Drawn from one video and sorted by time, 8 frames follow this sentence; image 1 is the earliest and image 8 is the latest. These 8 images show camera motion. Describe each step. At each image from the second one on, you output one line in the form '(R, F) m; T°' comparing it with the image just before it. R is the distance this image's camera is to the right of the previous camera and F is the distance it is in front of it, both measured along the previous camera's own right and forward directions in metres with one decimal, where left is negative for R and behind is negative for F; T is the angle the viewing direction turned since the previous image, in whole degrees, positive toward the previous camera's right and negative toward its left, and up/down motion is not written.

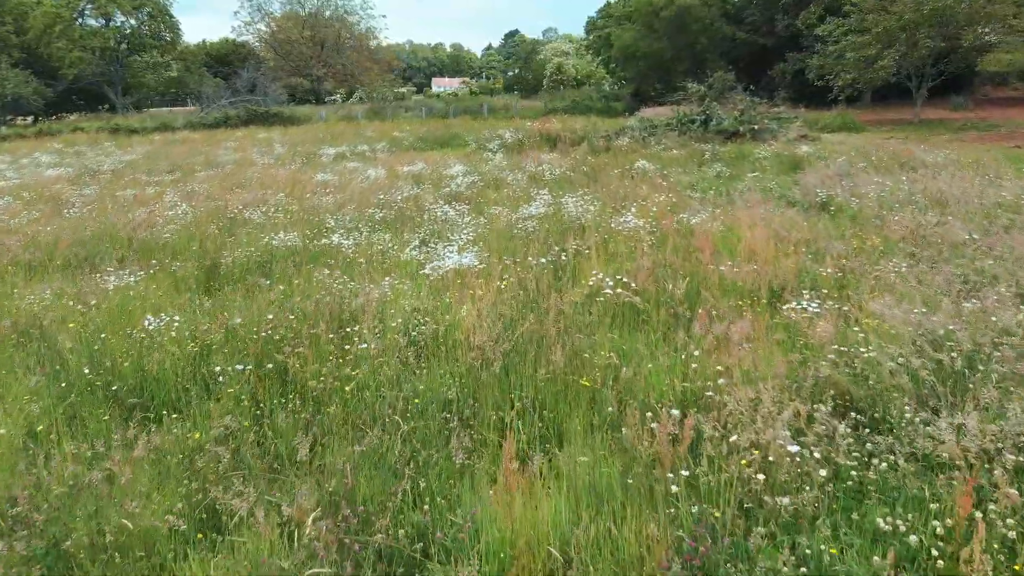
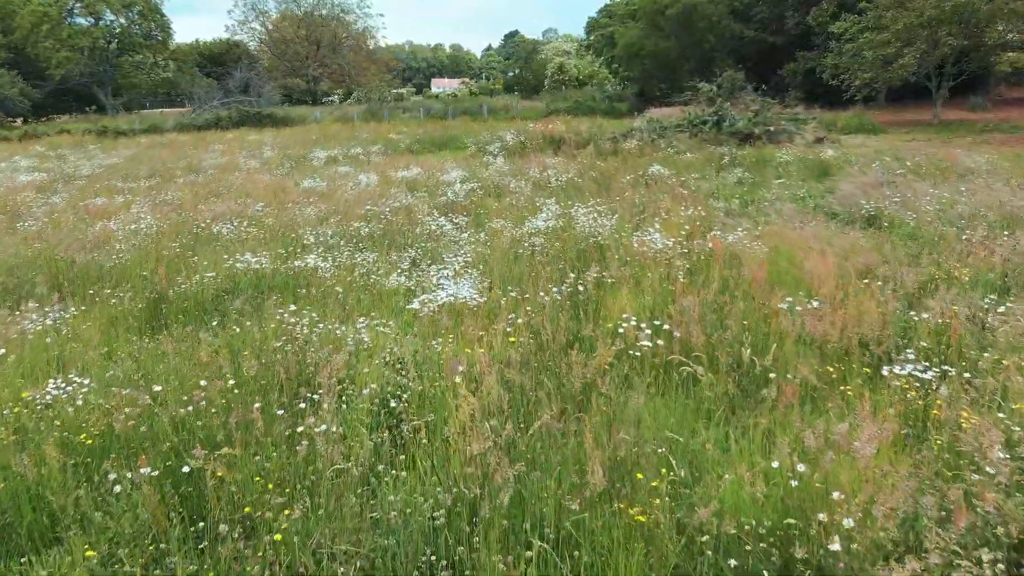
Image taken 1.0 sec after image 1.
(0.0, +1.2) m; 0°
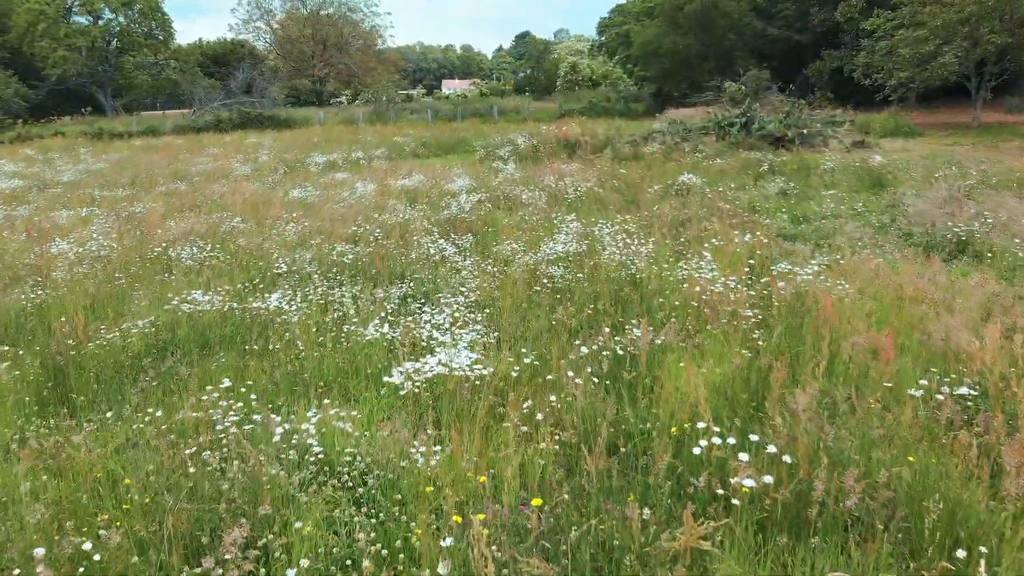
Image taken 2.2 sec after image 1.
(0.0, +1.5) m; -1°
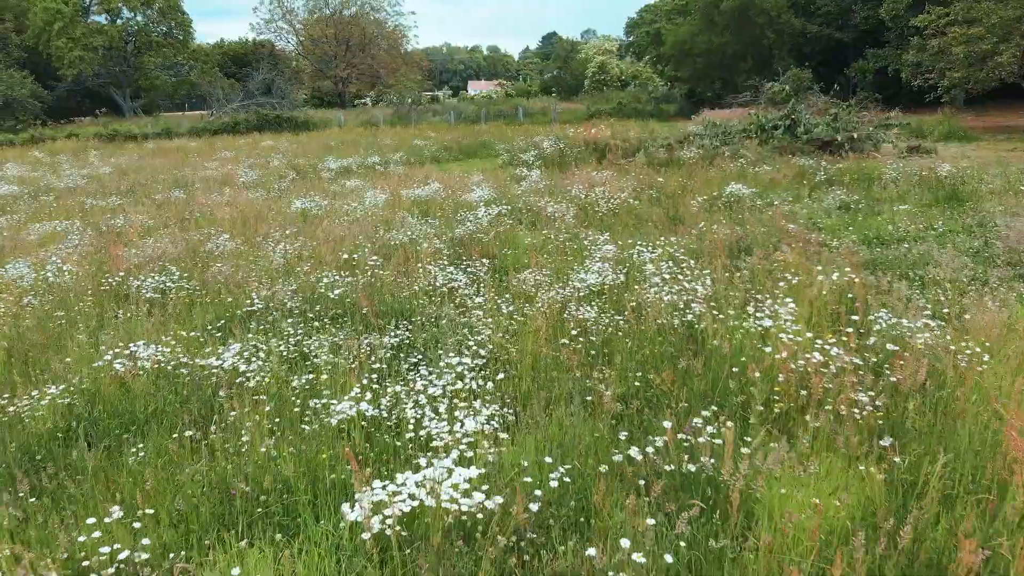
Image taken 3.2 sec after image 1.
(0.0, +1.3) m; -2°
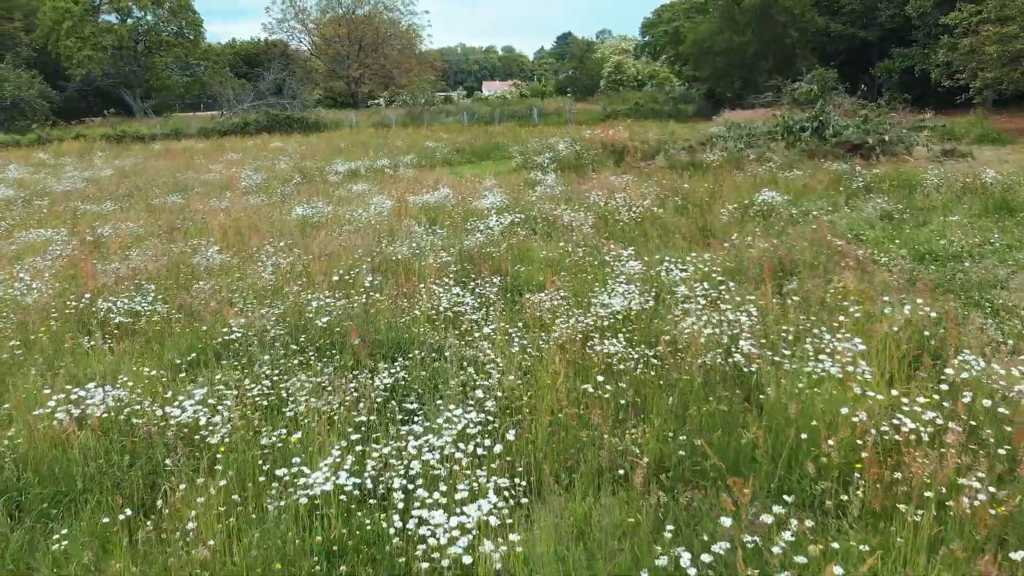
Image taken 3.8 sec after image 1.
(0.0, +0.7) m; -1°
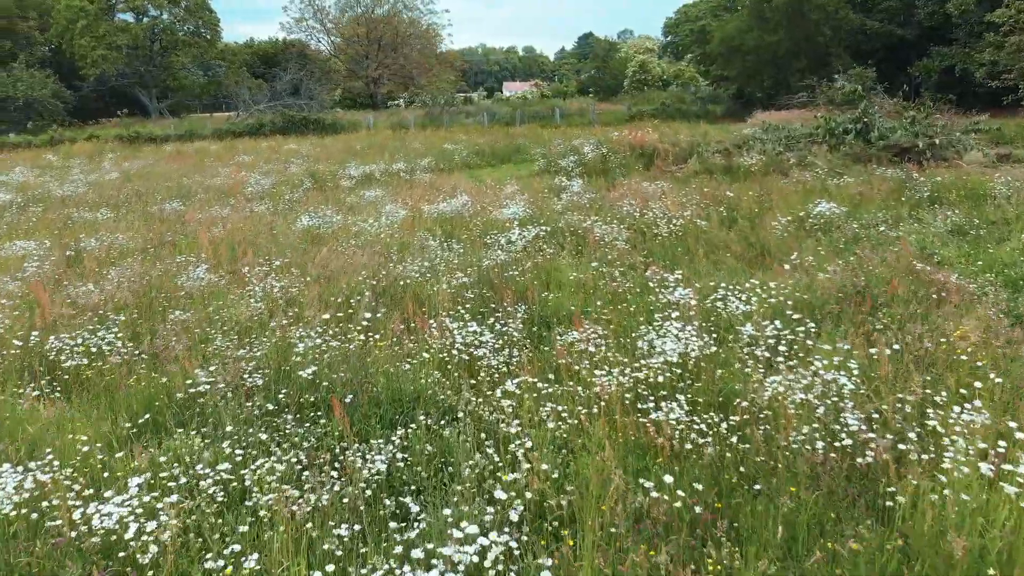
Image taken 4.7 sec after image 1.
(0.0, +1.0) m; -1°
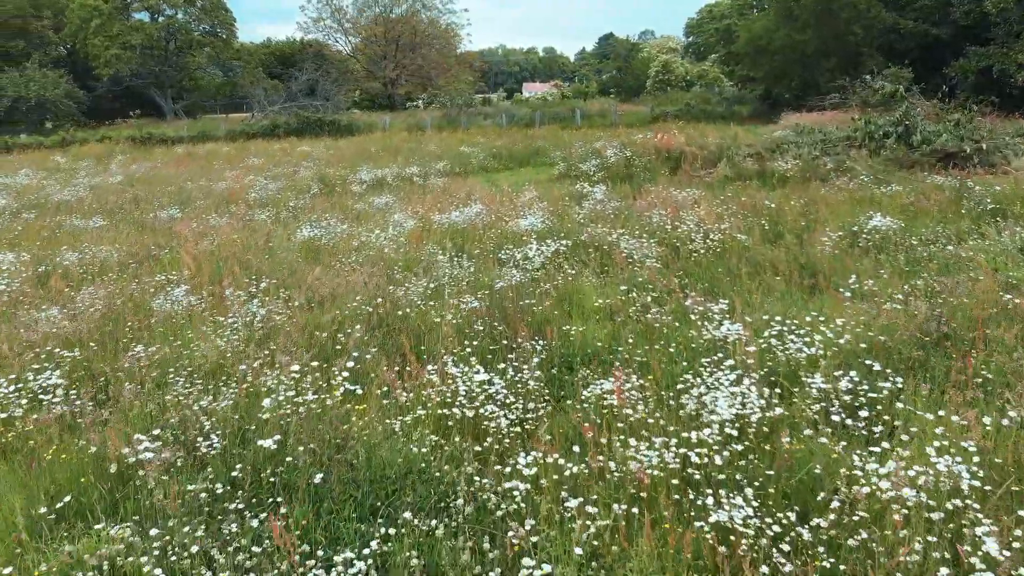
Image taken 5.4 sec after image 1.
(0.0, +0.8) m; -1°
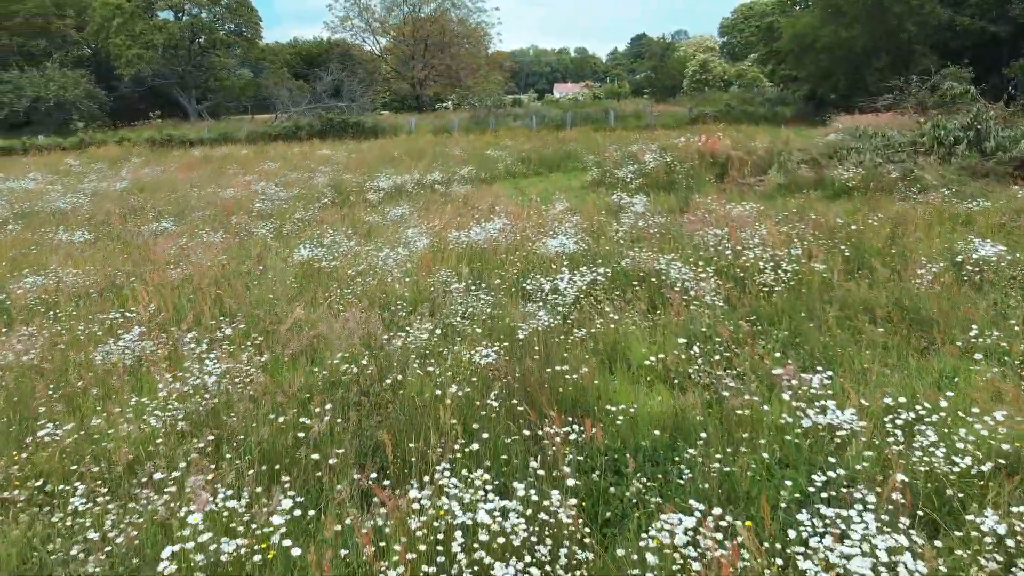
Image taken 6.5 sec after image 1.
(0.0, +1.2) m; -2°
